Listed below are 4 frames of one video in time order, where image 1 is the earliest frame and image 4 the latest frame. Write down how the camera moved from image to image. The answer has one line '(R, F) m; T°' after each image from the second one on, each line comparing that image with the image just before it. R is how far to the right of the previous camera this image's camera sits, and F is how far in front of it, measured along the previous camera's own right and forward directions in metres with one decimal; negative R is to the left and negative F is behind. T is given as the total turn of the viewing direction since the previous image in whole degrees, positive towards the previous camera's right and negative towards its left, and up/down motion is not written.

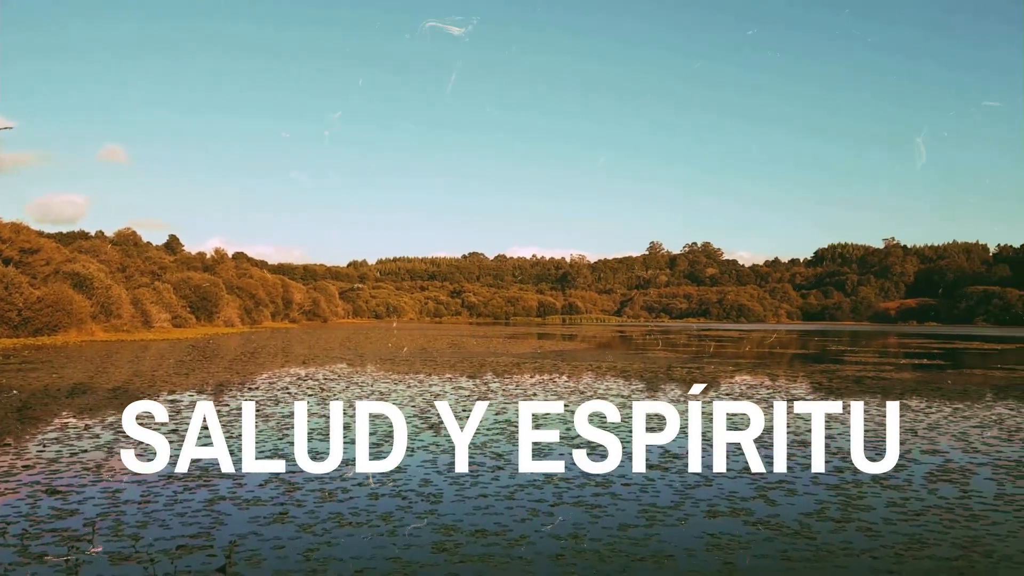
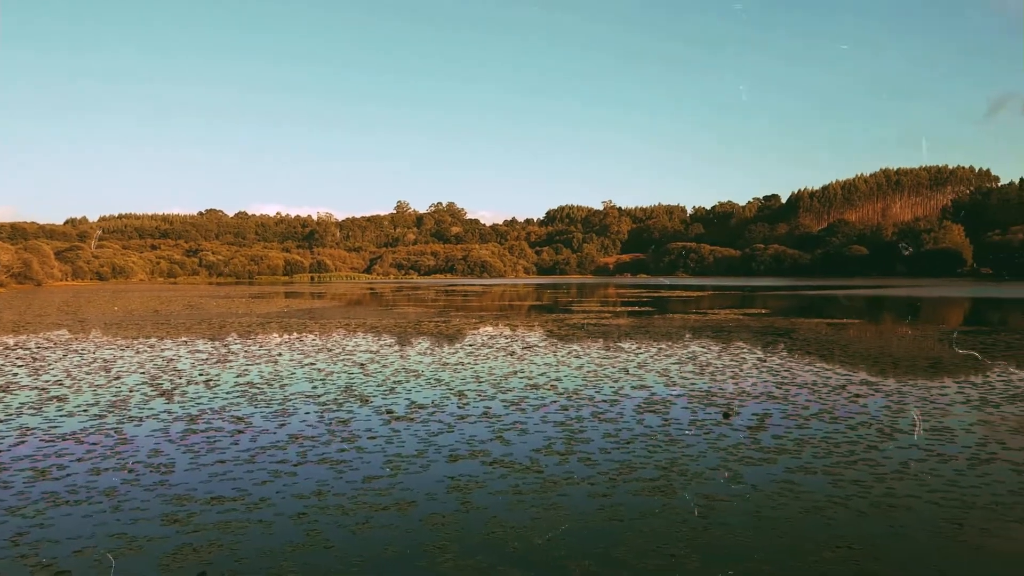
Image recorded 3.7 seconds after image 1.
(+1.7, -0.5) m; +16°
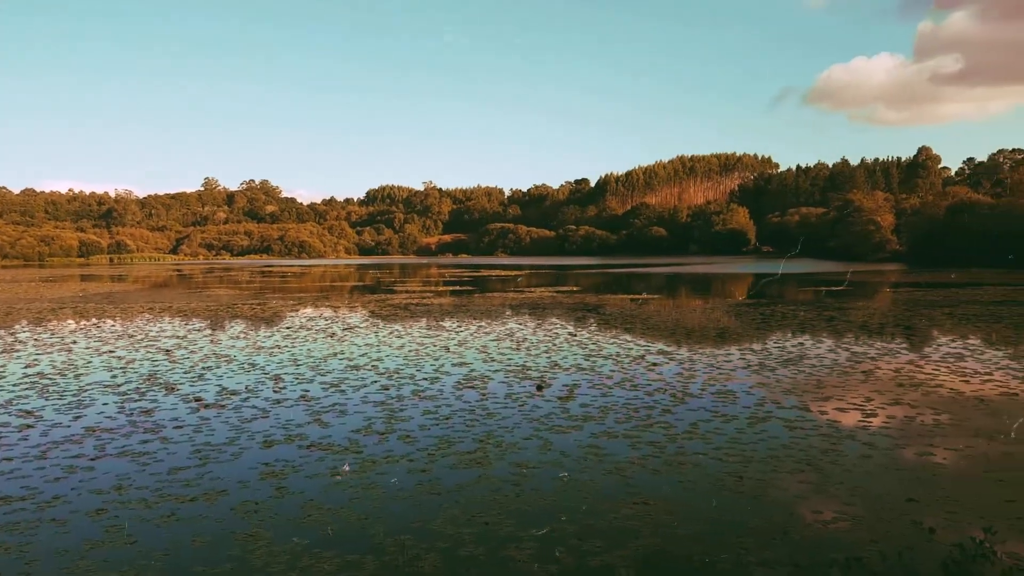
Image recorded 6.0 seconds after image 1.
(+1.5, -0.4) m; +10°
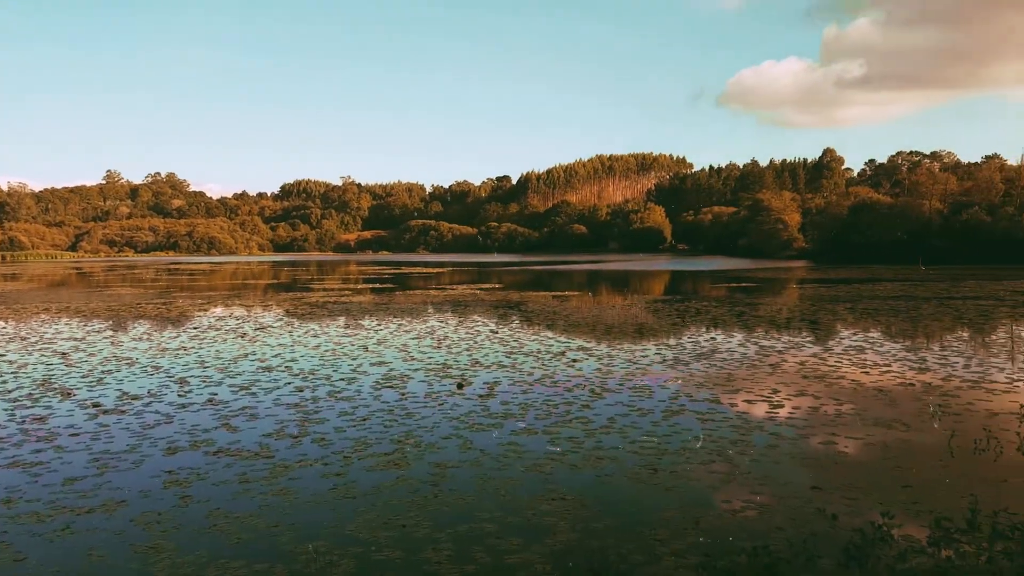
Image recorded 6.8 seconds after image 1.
(+0.3, +0.1) m; +5°
